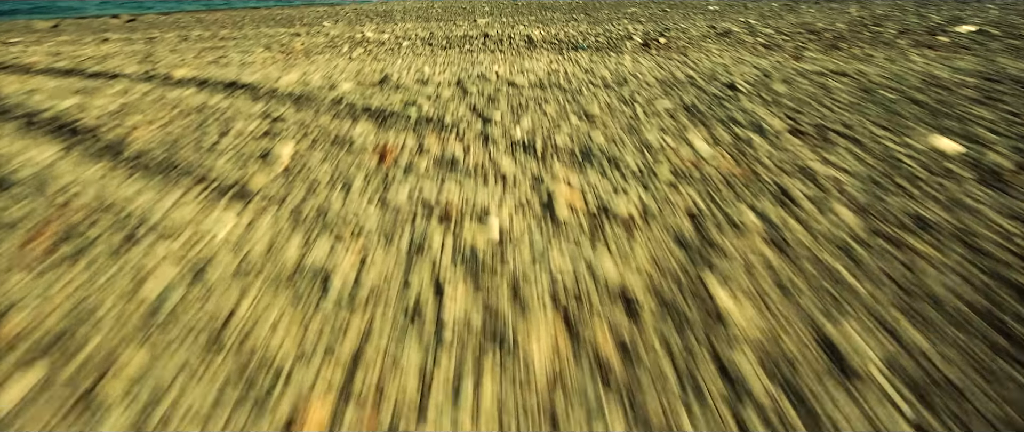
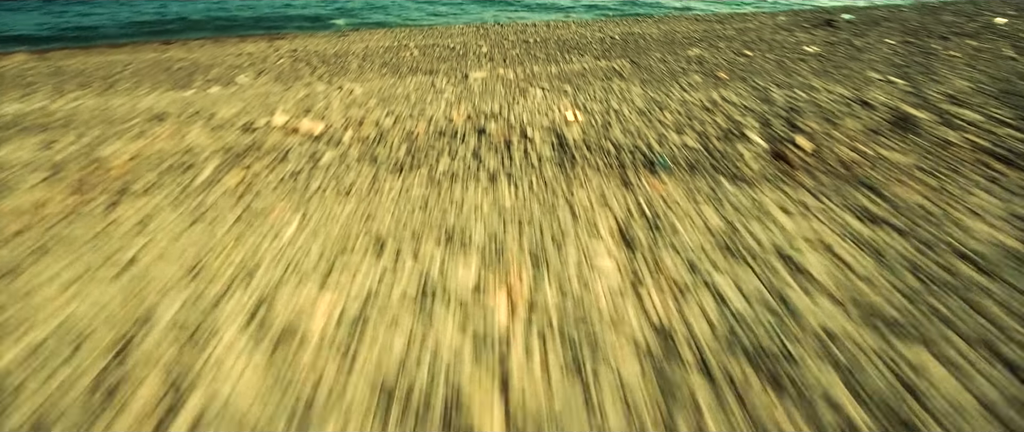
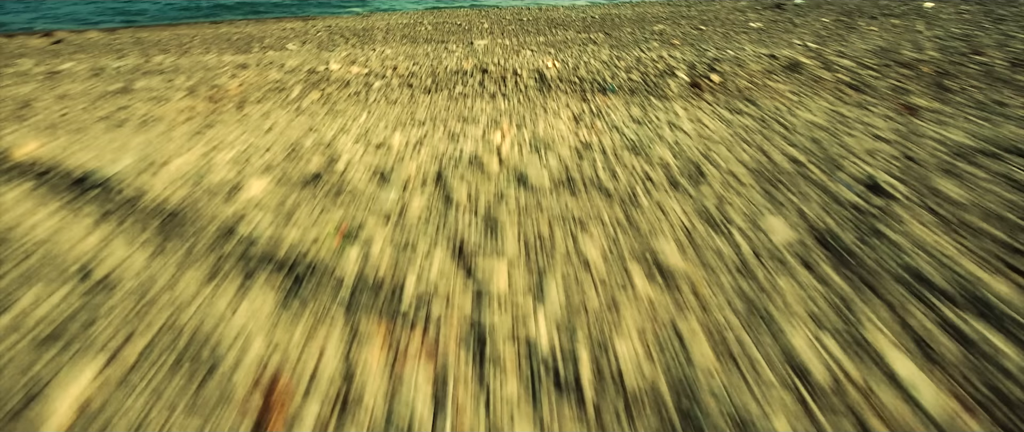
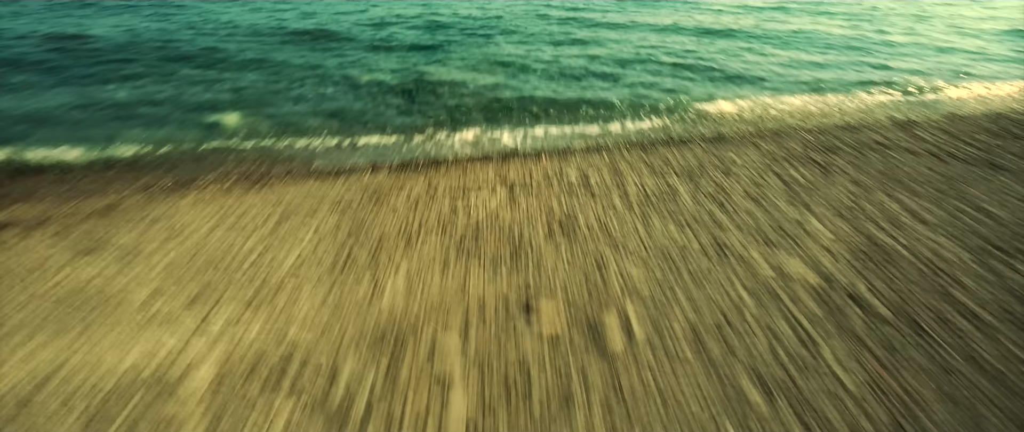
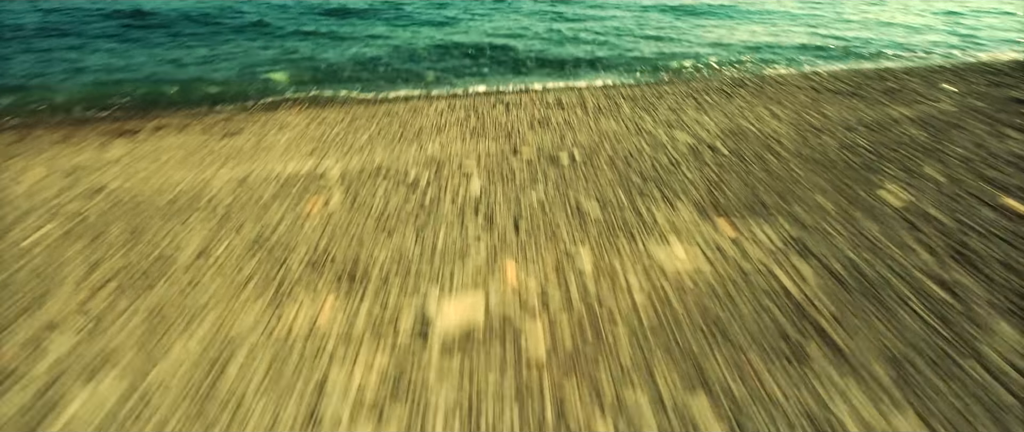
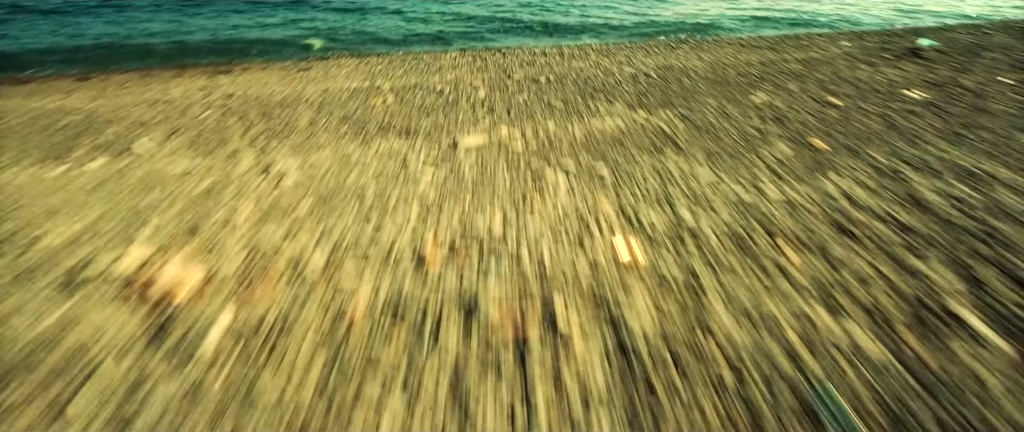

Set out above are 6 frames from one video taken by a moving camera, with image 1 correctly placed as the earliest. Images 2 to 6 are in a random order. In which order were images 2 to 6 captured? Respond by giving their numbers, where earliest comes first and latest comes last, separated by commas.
3, 2, 6, 5, 4
